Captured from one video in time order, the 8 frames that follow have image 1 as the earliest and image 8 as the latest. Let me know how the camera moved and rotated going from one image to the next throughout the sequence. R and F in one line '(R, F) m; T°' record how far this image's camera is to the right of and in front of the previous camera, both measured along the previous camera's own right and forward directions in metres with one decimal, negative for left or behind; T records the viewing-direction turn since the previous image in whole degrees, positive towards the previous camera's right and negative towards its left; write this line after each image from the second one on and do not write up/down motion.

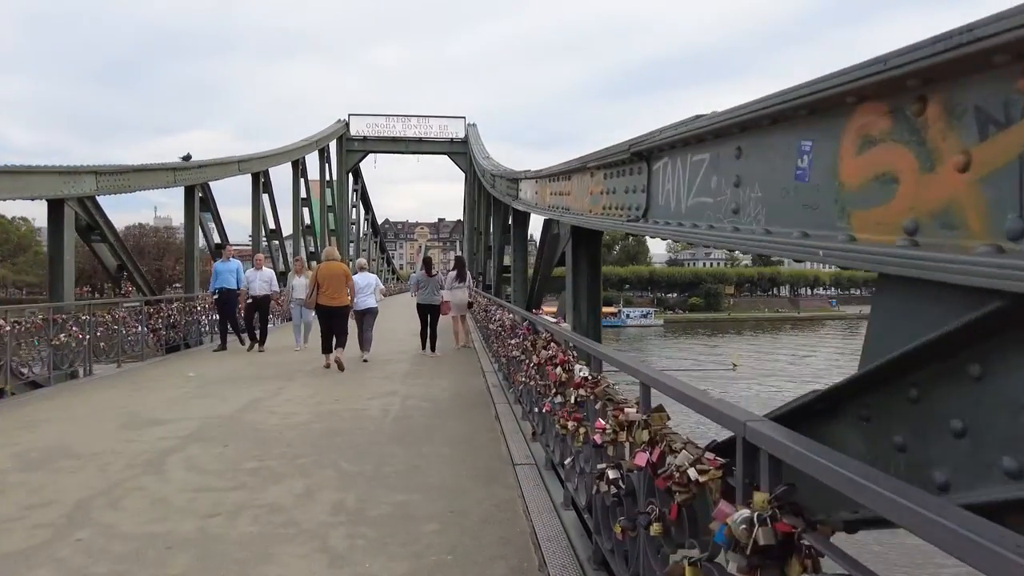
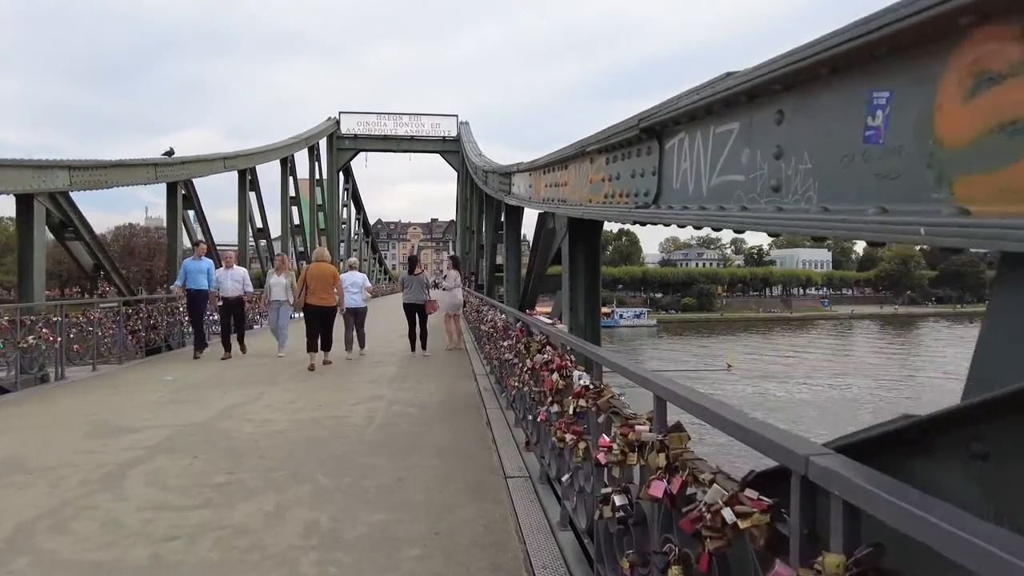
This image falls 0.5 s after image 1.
(0.0, +0.4) m; +1°
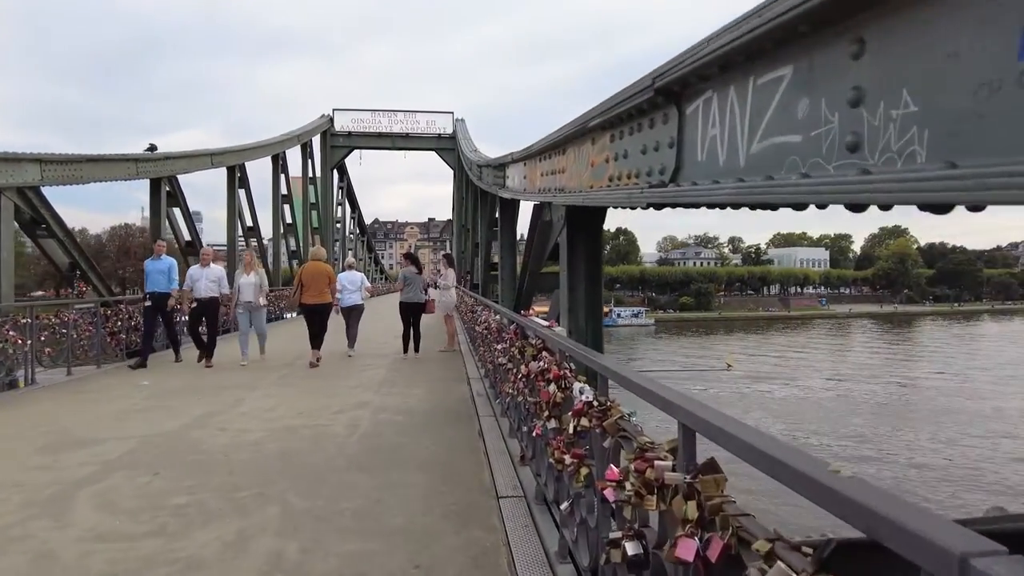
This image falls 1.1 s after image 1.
(0.0, +0.4) m; 0°
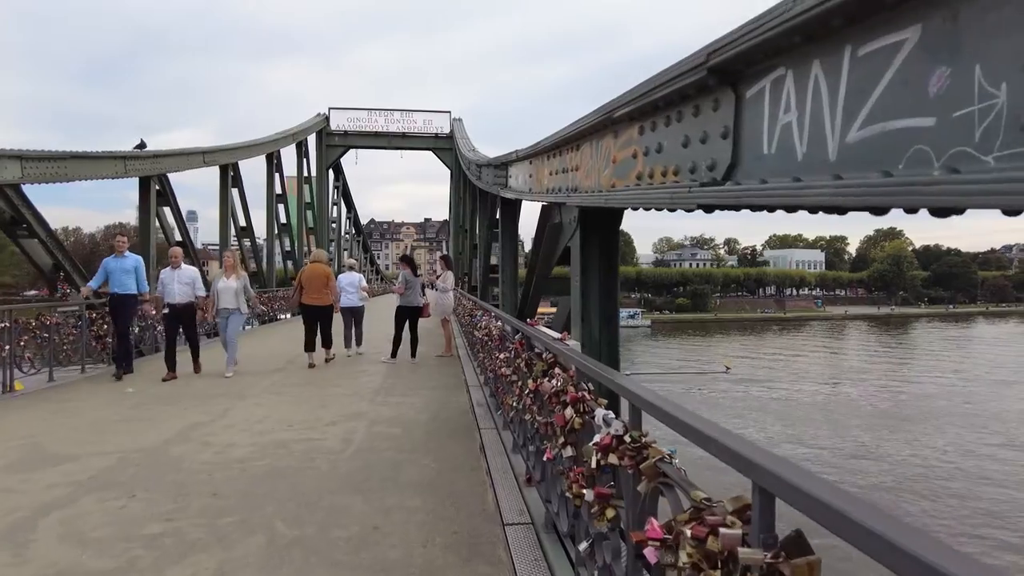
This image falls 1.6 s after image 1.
(-0.1, +0.3) m; 0°
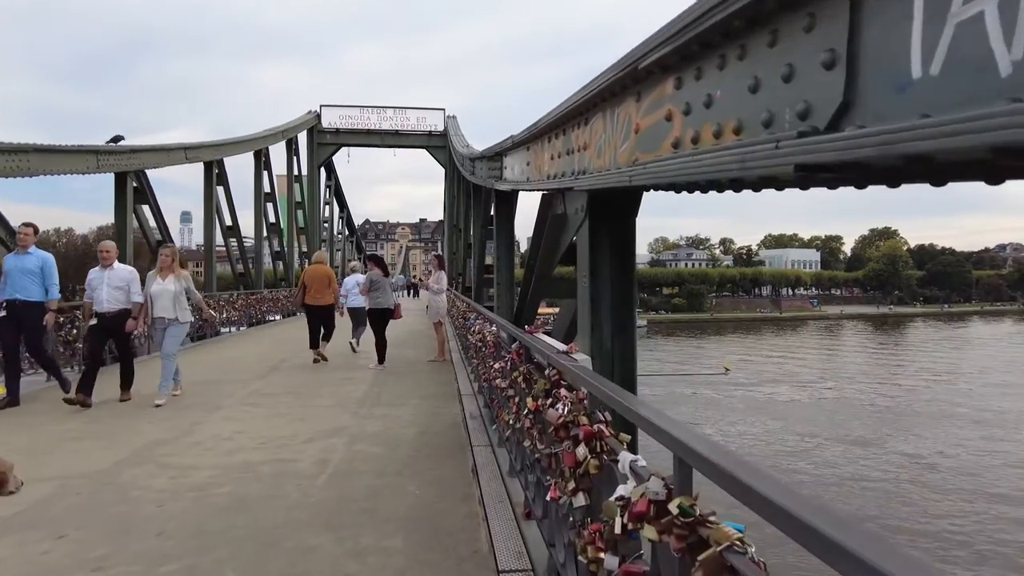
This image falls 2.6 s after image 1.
(0.0, +0.6) m; 0°
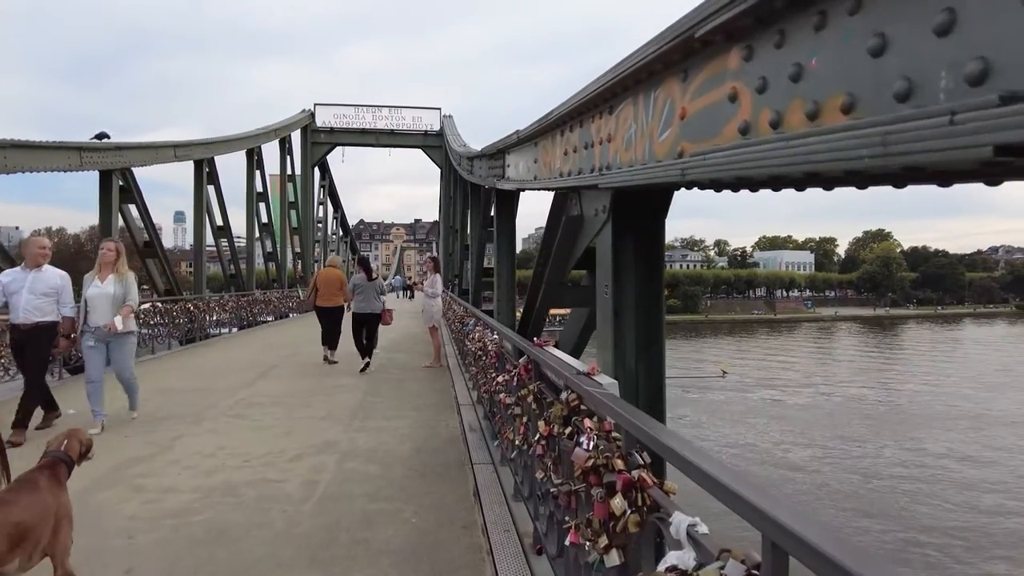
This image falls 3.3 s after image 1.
(-0.1, +0.4) m; 0°
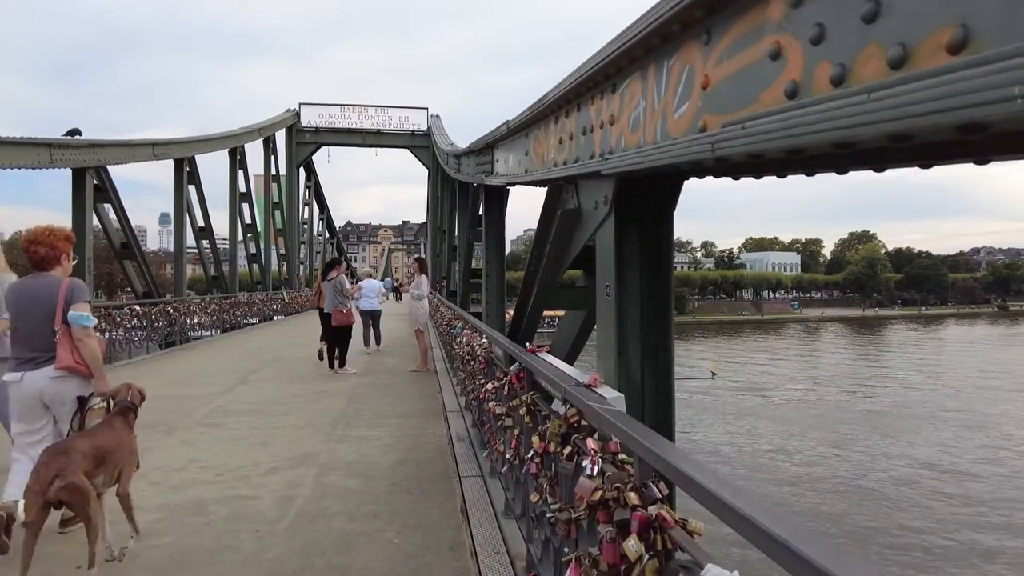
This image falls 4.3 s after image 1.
(0.0, +0.3) m; +1°
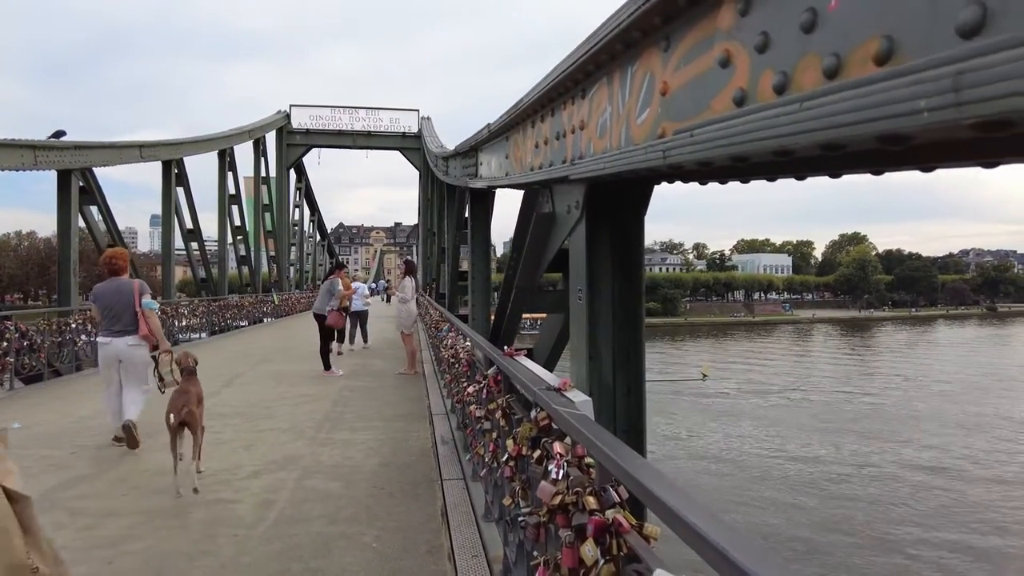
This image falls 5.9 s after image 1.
(+0.1, 0.0) m; +1°
